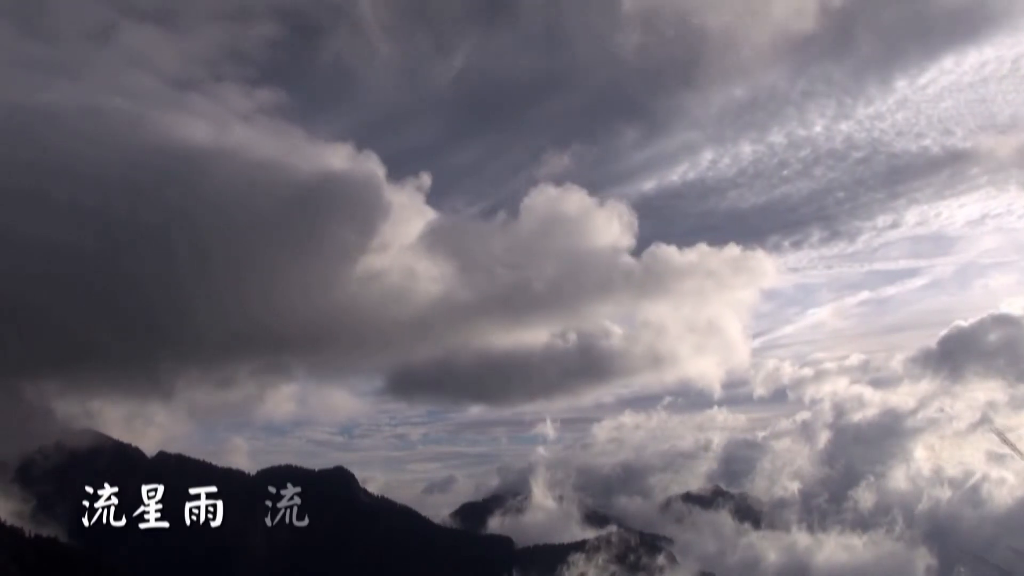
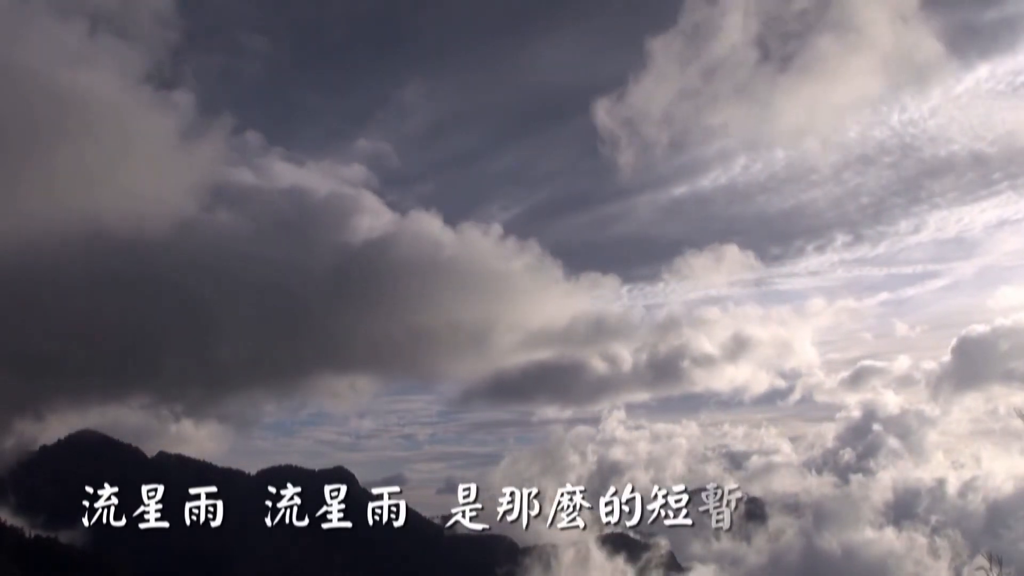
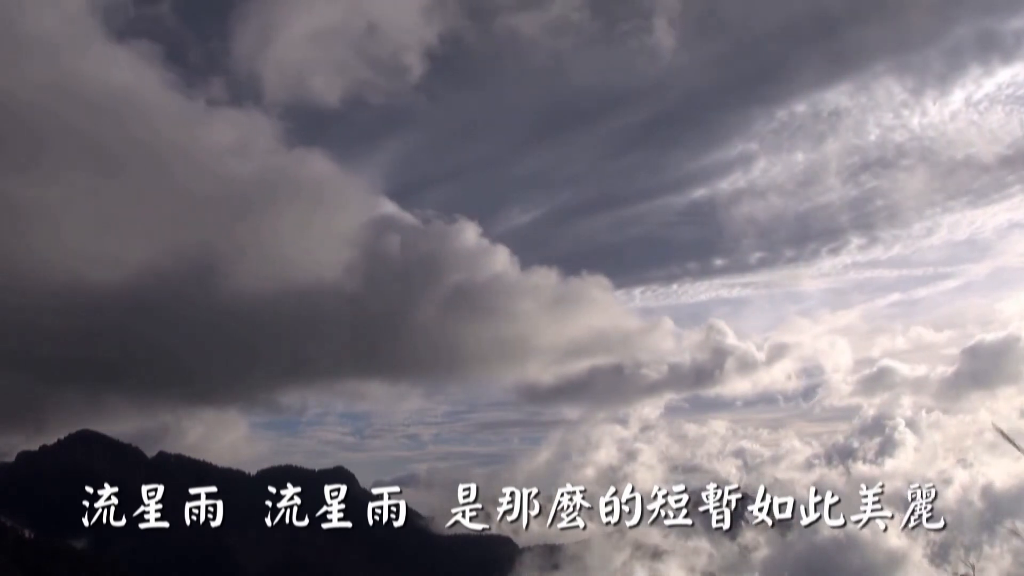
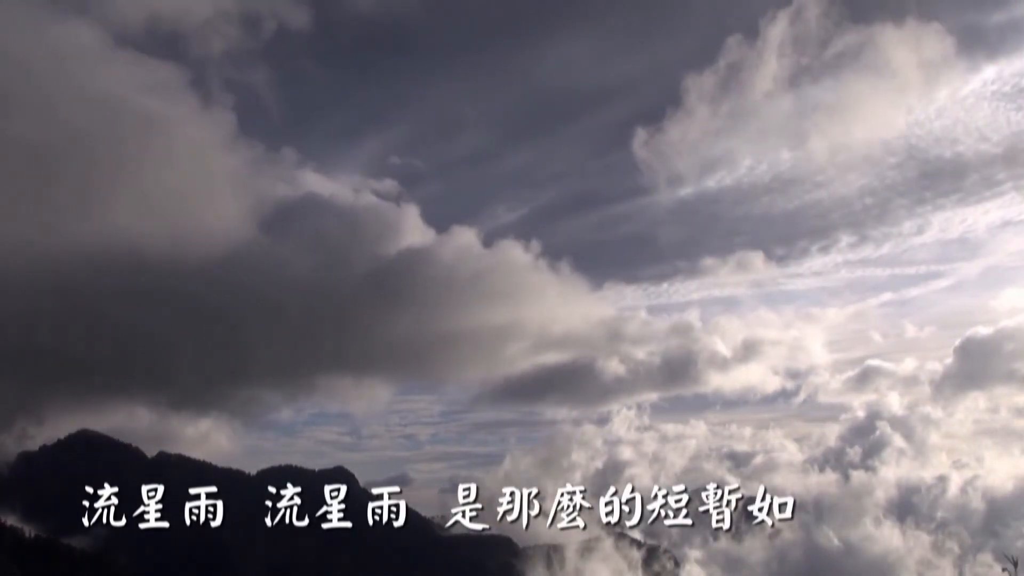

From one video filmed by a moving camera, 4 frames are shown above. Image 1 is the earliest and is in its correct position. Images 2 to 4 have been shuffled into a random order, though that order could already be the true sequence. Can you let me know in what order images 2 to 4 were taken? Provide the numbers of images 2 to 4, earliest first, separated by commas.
2, 4, 3
